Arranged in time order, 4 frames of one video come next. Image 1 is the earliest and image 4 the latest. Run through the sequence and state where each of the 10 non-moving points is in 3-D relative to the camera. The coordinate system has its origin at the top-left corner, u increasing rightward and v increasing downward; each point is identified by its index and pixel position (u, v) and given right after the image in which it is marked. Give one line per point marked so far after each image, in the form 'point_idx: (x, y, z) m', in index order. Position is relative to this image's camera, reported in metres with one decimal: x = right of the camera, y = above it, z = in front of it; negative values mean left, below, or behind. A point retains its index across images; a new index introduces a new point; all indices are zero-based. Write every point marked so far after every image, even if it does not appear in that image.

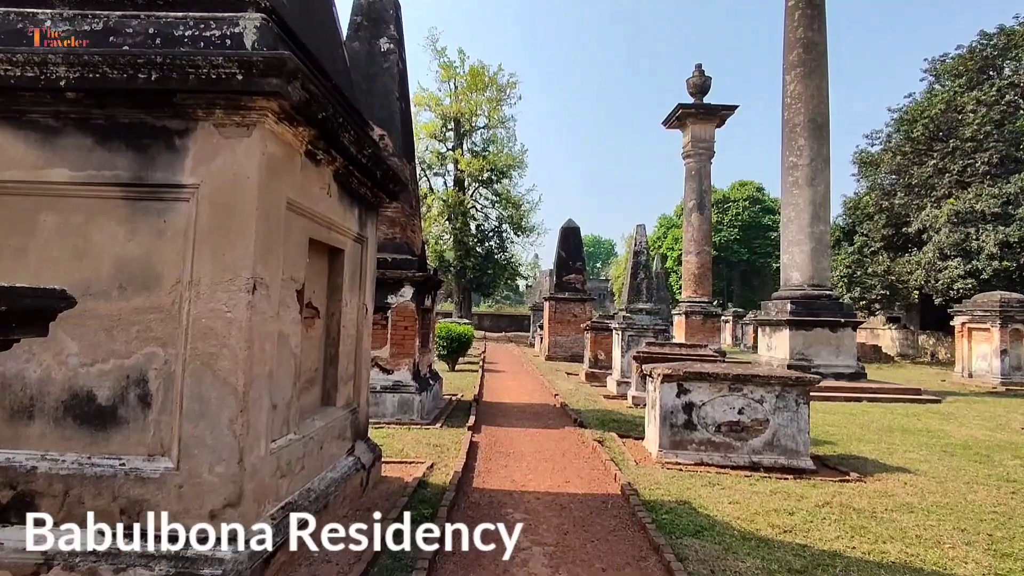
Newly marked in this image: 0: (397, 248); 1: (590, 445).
0: (-1.8, +0.6, +8.6) m
1: (+1.0, -1.9, +6.8) m
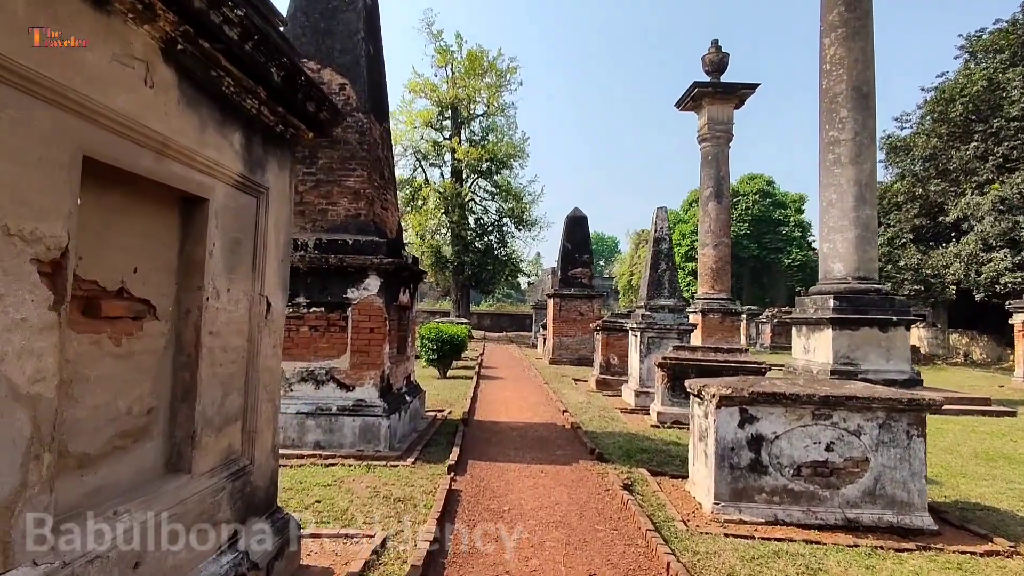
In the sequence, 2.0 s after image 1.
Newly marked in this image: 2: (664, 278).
0: (-1.8, +0.7, +6.7) m
1: (+0.9, -1.8, +4.9) m
2: (+3.0, +0.2, +11.0) m
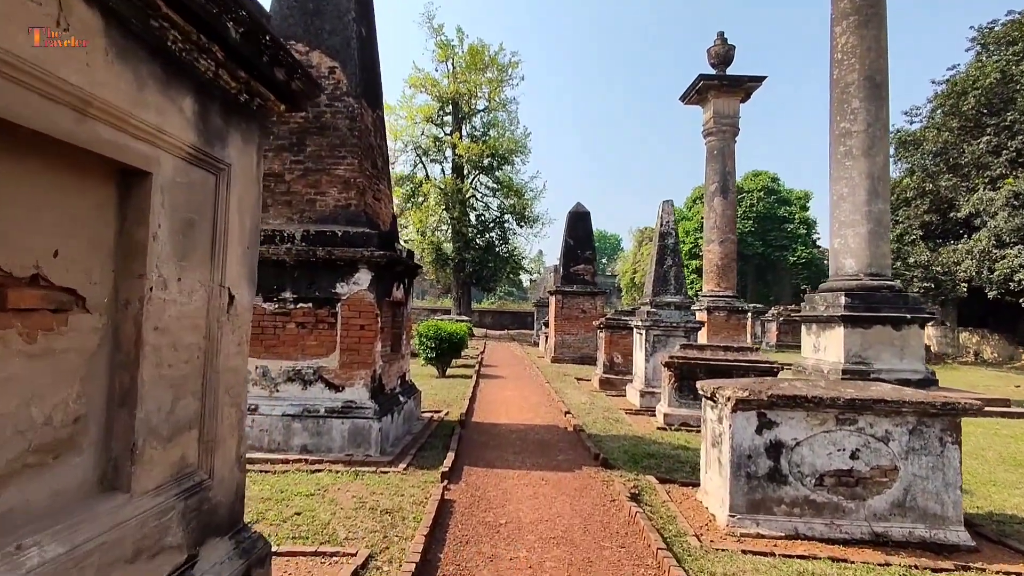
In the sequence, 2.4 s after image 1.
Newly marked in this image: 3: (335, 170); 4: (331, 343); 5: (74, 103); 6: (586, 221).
0: (-1.8, +0.8, +6.3) m
1: (+0.9, -1.8, +4.5) m
2: (+3.0, +0.3, +10.6) m
3: (-2.0, +1.4, +6.4) m
4: (-2.0, -0.6, +6.1) m
5: (-1.4, +0.6, +1.9) m
6: (+2.3, +2.1, +17.5) m
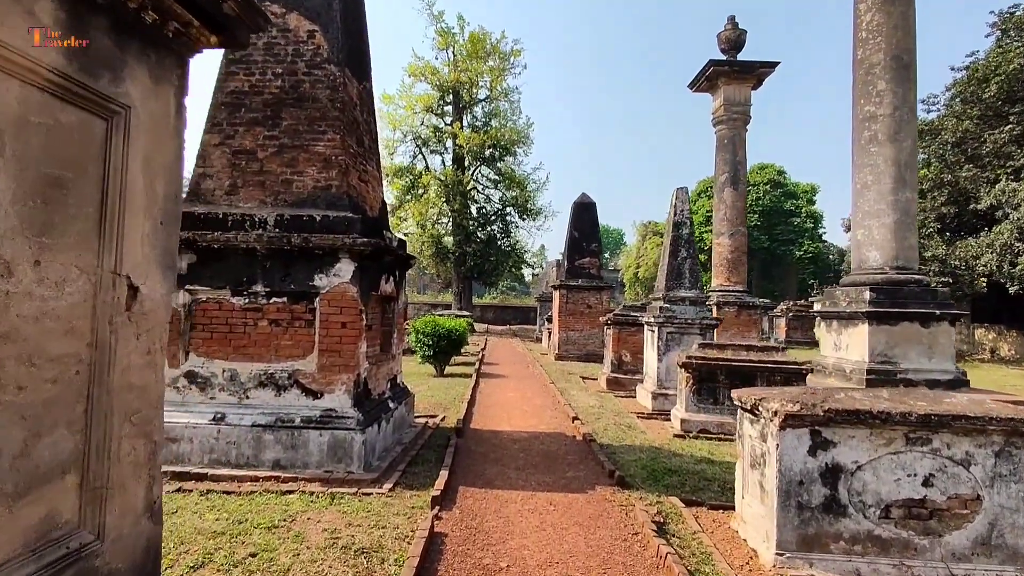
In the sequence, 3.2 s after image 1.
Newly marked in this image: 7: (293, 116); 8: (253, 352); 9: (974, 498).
0: (-1.8, +0.9, +5.6) m
1: (+0.9, -1.7, +3.8) m
2: (+3.0, +0.4, +9.9) m
3: (-2.0, +1.4, +5.7) m
4: (-1.9, -0.5, +5.3) m
5: (-1.4, +0.6, +1.1) m
6: (+2.4, +2.3, +16.8) m
7: (-2.3, +1.8, +5.8) m
8: (-2.5, -0.6, +5.4) m
9: (+2.9, -1.3, +3.6) m
